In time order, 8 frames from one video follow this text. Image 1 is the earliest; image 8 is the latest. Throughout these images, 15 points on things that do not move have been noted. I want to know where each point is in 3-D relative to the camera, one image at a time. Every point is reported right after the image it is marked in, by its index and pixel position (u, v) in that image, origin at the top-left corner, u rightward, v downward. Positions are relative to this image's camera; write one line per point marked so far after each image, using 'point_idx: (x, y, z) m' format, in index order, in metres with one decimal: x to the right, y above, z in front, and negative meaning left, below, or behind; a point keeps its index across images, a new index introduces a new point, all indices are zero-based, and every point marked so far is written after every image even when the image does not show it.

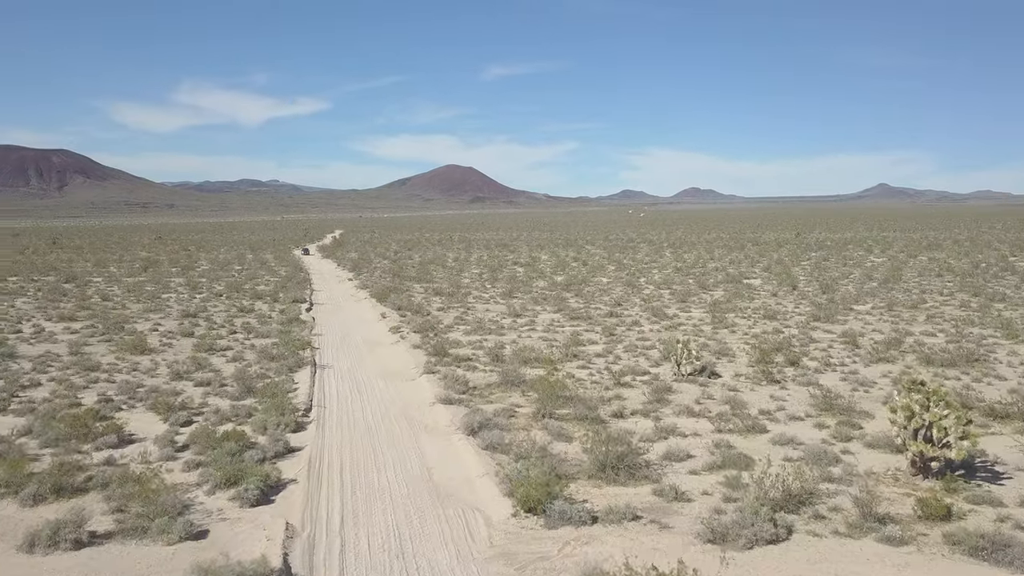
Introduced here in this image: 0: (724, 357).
0: (+4.1, -1.4, +16.0) m
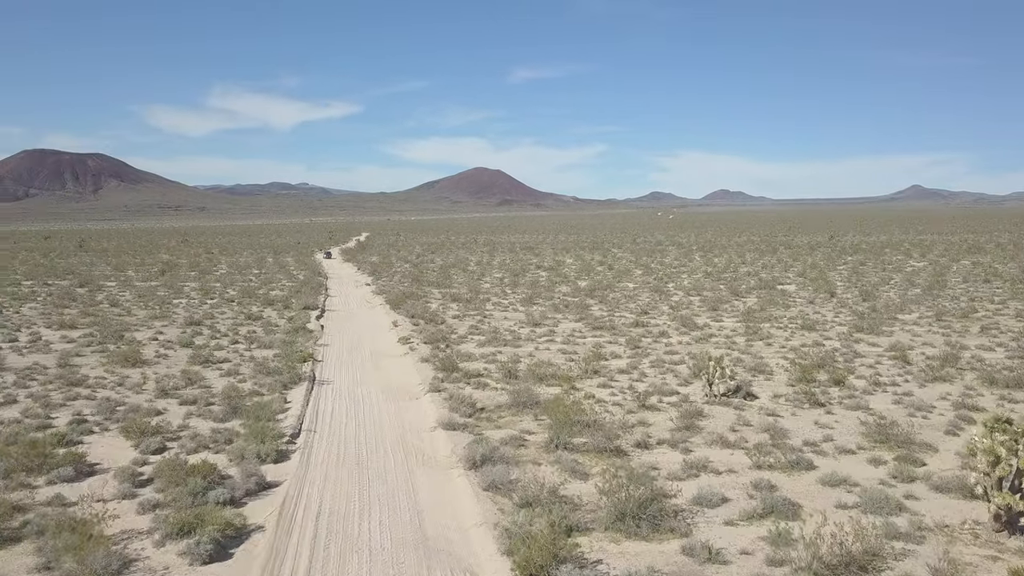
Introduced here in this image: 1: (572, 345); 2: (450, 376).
0: (+4.4, -1.5, +14.5) m
1: (+1.3, -1.3, +18.0) m
2: (-1.1, -1.6, +14.6) m
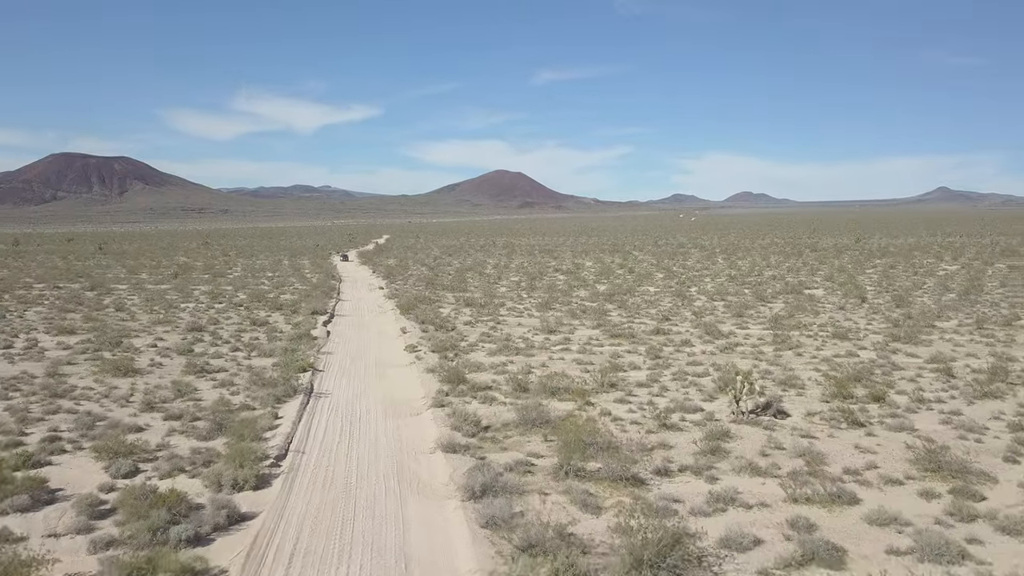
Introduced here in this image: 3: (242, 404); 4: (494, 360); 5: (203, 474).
0: (+4.6, -1.7, +13.4) m
1: (+1.6, -1.4, +16.9) m
2: (-0.9, -1.7, +13.6) m
3: (-4.3, -1.8, +12.9) m
4: (-0.4, -1.5, +16.4) m
5: (-3.5, -2.1, +9.3) m
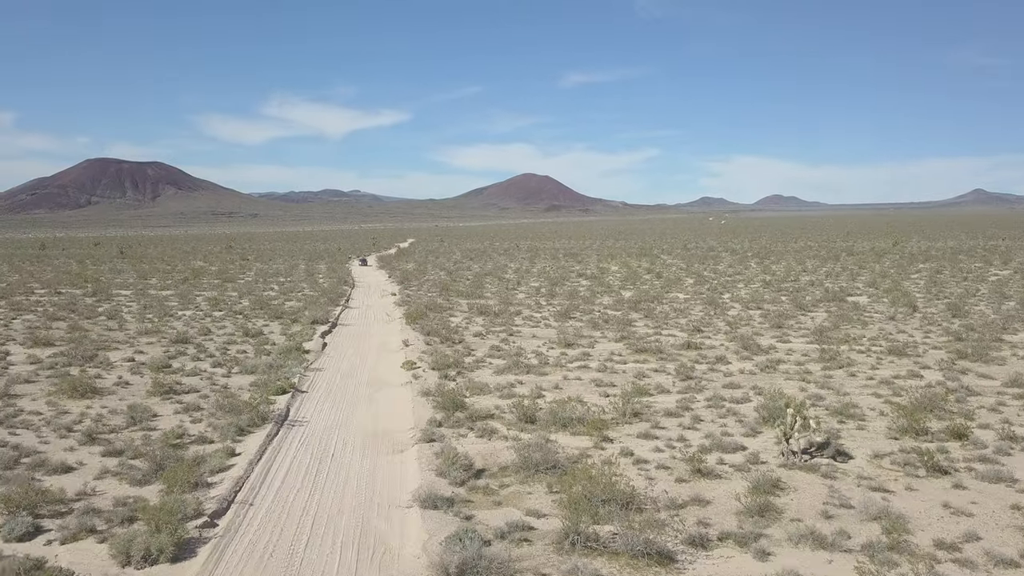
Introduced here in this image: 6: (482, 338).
0: (+4.6, -1.8, +11.2) m
1: (+1.7, -1.6, +14.9) m
2: (-0.9, -1.9, +11.6) m
3: (-4.2, -2.0, +11.0) m
4: (-0.2, -1.6, +14.4) m
5: (-3.6, -2.3, +7.4) m
6: (-0.7, -1.2, +19.7) m
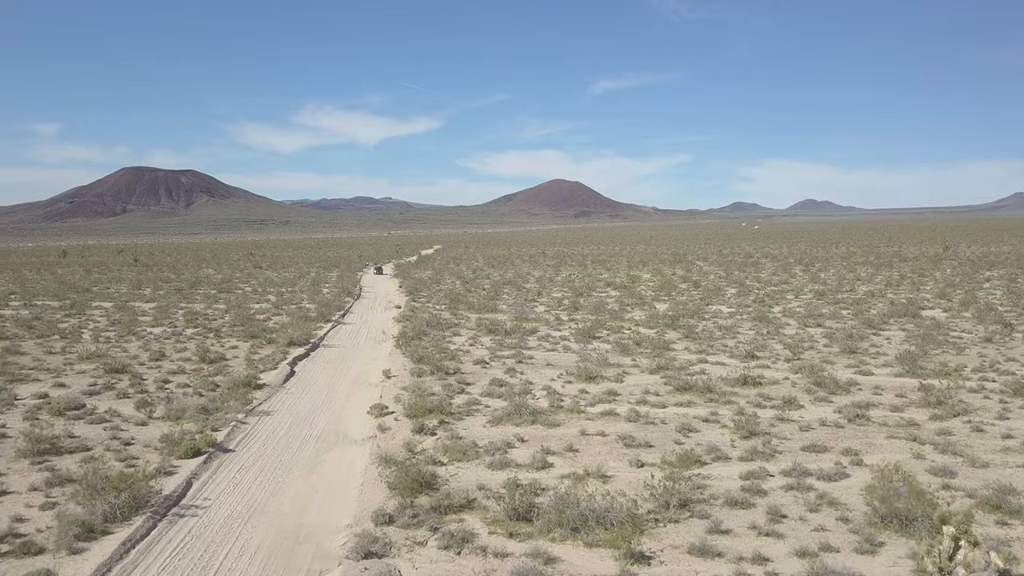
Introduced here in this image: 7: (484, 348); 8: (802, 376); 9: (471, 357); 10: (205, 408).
0: (+4.5, -2.1, +7.2) m
1: (+1.7, -1.9, +11.0) m
2: (-1.0, -2.1, +7.8) m
3: (-4.4, -2.3, +7.4) m
4: (-0.2, -1.9, +10.6) m
5: (-3.9, -2.5, +3.8) m
6: (-0.5, -1.5, +15.9) m
7: (-0.6, -1.4, +18.8) m
8: (+5.2, -1.5, +14.6) m
9: (-0.9, -1.5, +17.2) m
10: (-4.7, -1.8, +12.7) m
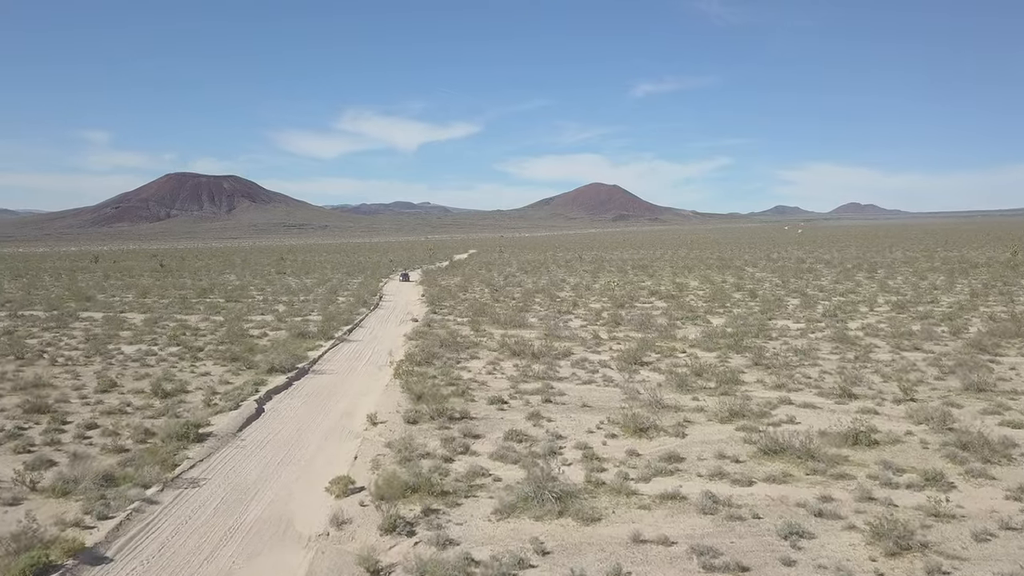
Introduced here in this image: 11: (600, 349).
0: (+4.5, -2.3, +3.4) m
1: (+1.9, -2.1, +7.3) m
2: (-1.0, -2.4, +4.2) m
3: (-4.4, -2.5, +3.9) m
4: (-0.1, -2.2, +7.0) m
5: (-4.1, -2.7, +0.3) m
6: (-0.2, -1.8, +12.3) m
7: (-0.1, -1.7, +15.1) m
8: (+5.5, -1.8, +10.7) m
9: (-0.4, -1.7, +13.6) m
10: (-4.5, -2.1, +9.3) m
11: (+2.1, -1.4, +18.8) m
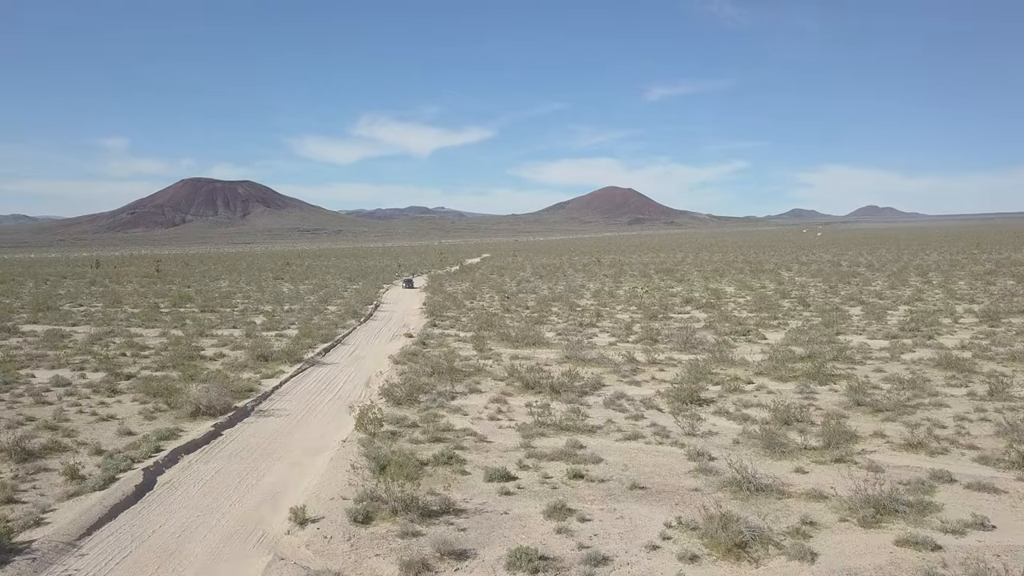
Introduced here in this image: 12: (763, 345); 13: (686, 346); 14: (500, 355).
0: (+4.4, -2.4, -1.1) m
1: (+1.9, -2.2, +2.9) m
2: (-1.1, -2.5, -0.1) m
3: (-4.4, -2.6, -0.4) m
4: (-0.1, -2.3, +2.7) m
5: (-4.2, -2.8, -4.0) m
6: (-0.1, -2.0, +8.0) m
7: (0.0, -1.8, +10.8) m
8: (+5.6, -2.0, +6.3) m
9: (-0.3, -1.9, +9.3) m
10: (-4.4, -2.2, +5.0) m
11: (+2.3, -1.6, +14.4) m
12: (+5.8, -1.2, +18.9) m
13: (+3.9, -1.3, +18.5) m
14: (-0.2, -1.4, +17.5) m
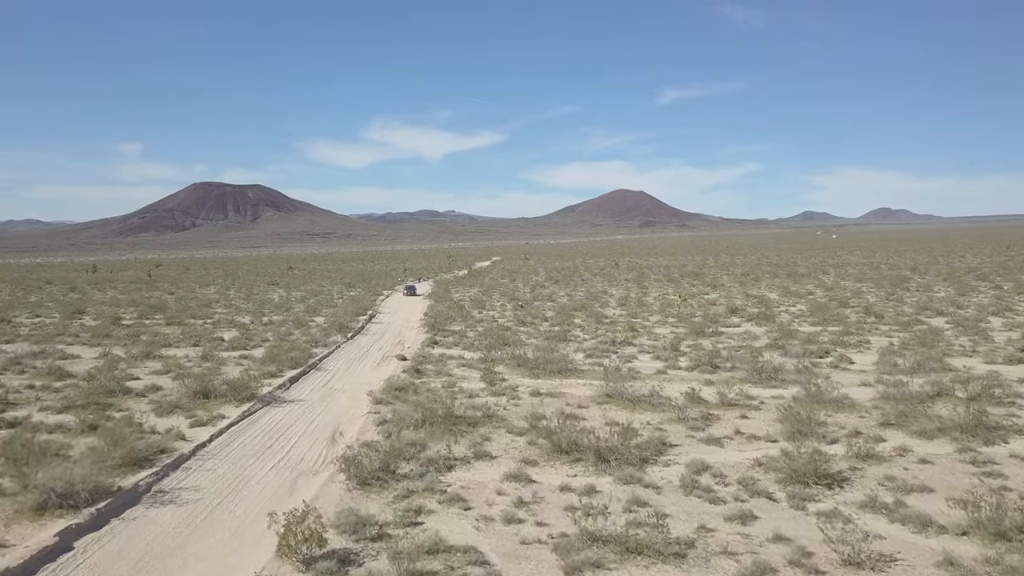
0: (+4.5, -2.5, -5.4) m
1: (+2.0, -2.4, -1.5) m
2: (-0.9, -2.6, -4.4) m
3: (-4.3, -2.7, -4.6) m
4: (+0.1, -2.5, -1.7) m
5: (-4.1, -3.0, -8.3) m
6: (+0.2, -2.1, +3.6) m
7: (+0.3, -2.0, +6.5) m
8: (+5.7, -2.1, +1.9) m
9: (-0.1, -2.1, +5.0) m
10: (-4.3, -2.4, +0.7) m
11: (+2.6, -1.8, +10.0) m
12: (+6.2, -1.4, +14.5) m
13: (+4.3, -1.5, +14.1) m
14: (+0.1, -1.6, +13.1) m
